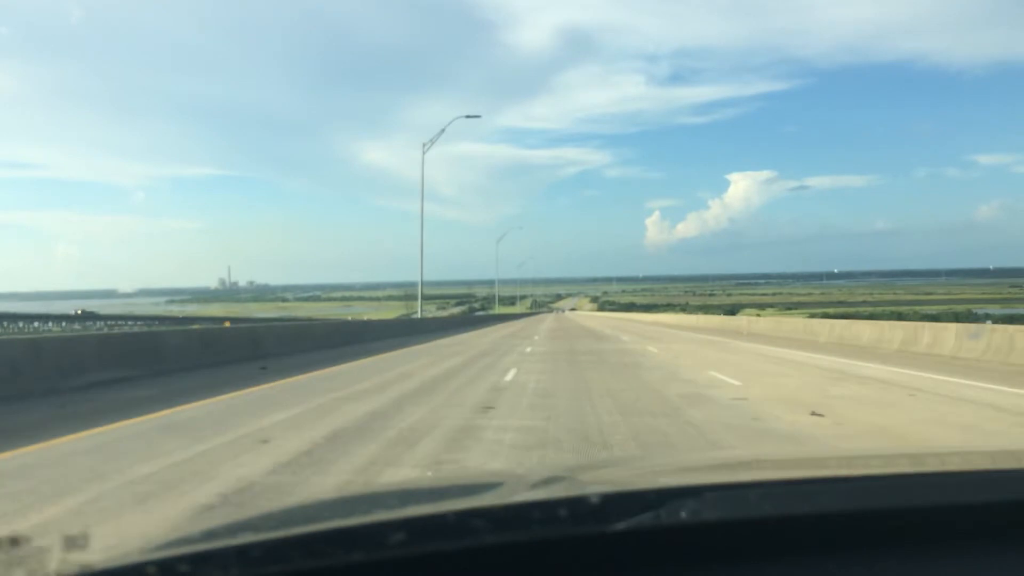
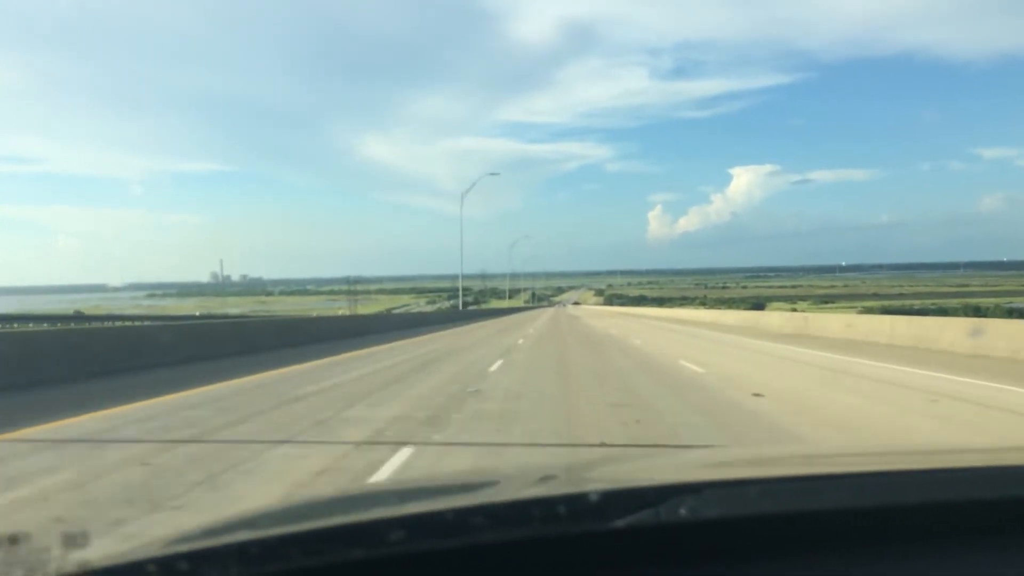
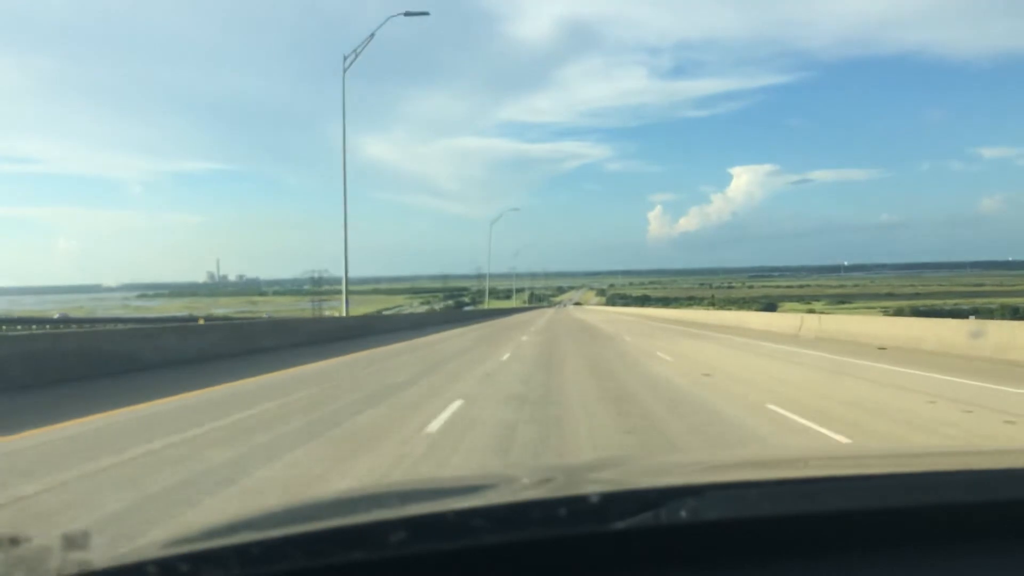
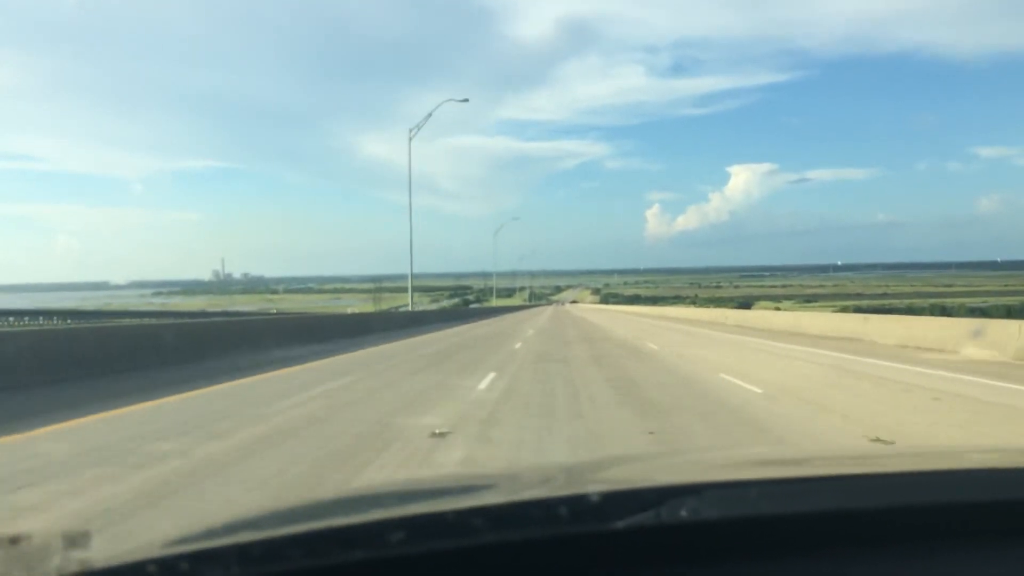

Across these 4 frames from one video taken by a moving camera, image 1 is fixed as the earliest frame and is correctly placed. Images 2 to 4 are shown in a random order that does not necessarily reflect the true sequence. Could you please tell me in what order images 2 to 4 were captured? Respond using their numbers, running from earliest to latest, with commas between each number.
4, 2, 3
